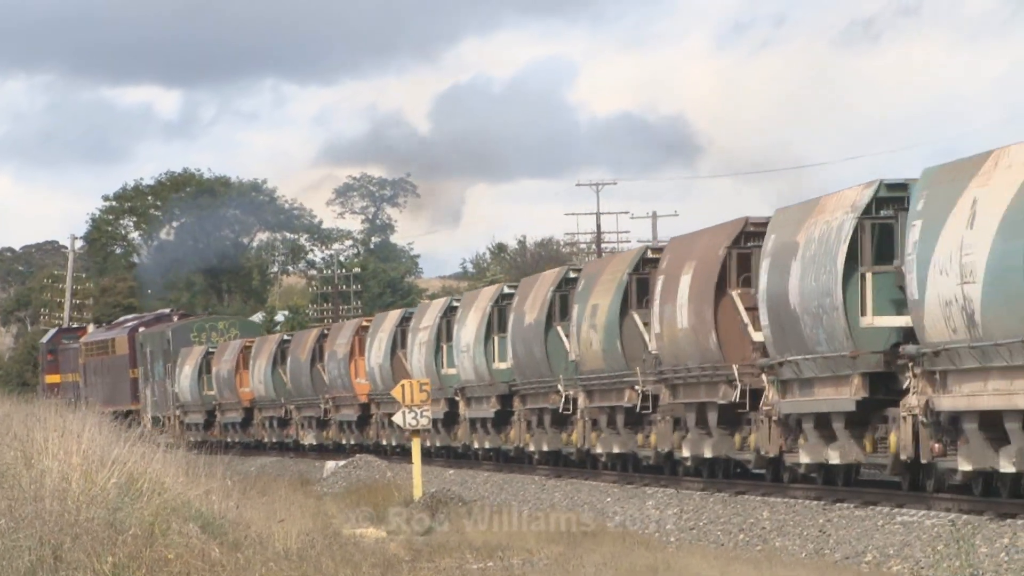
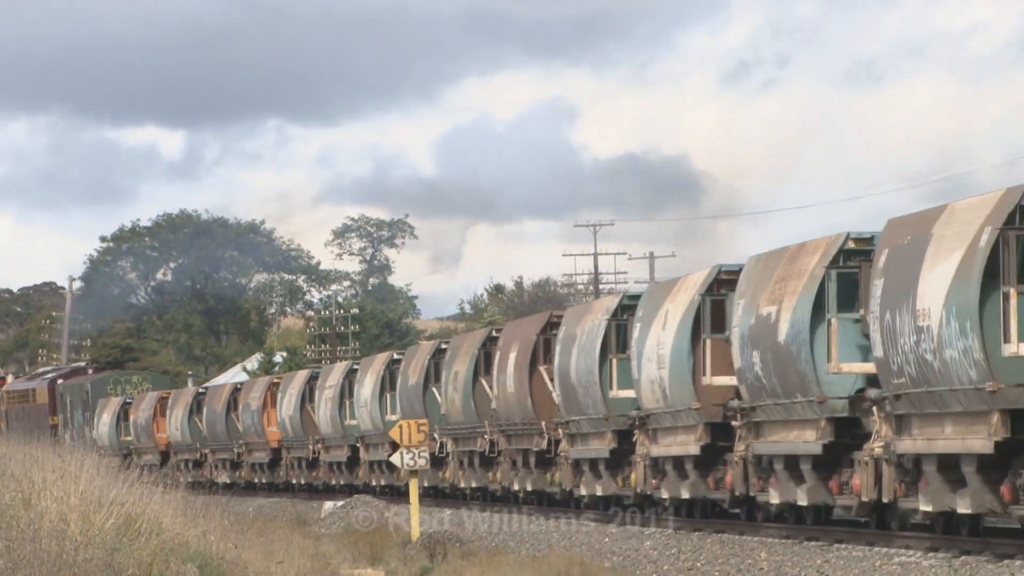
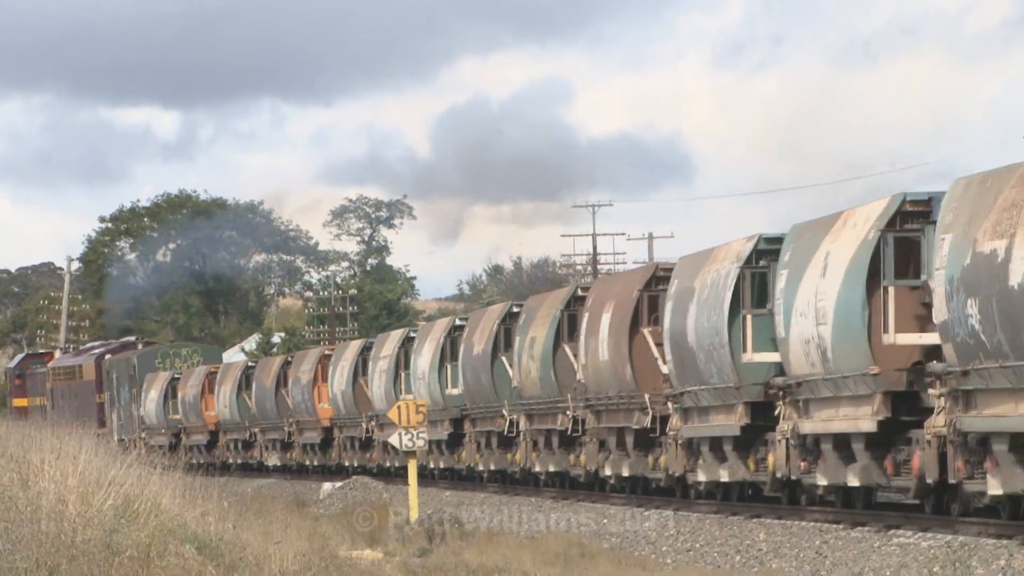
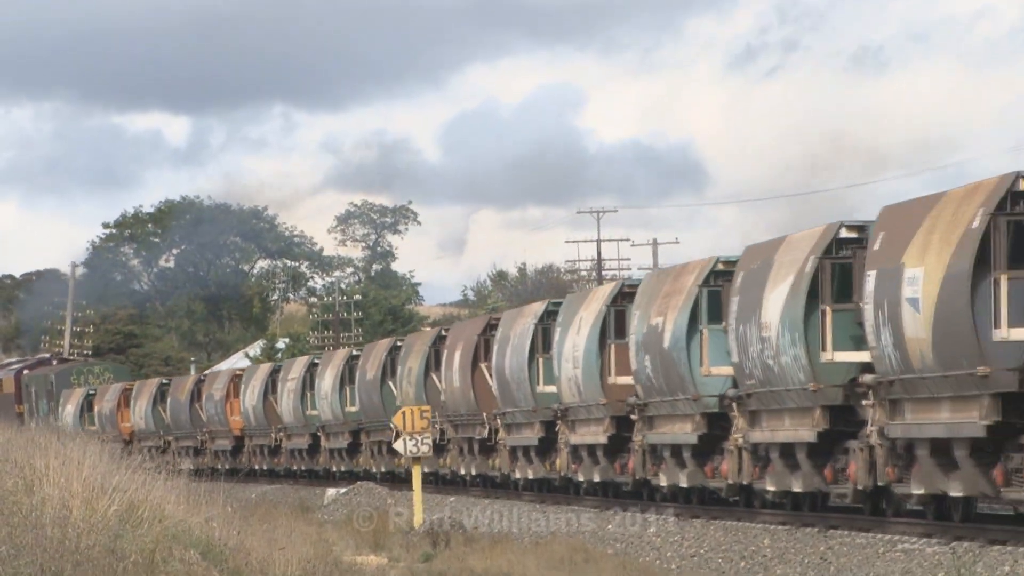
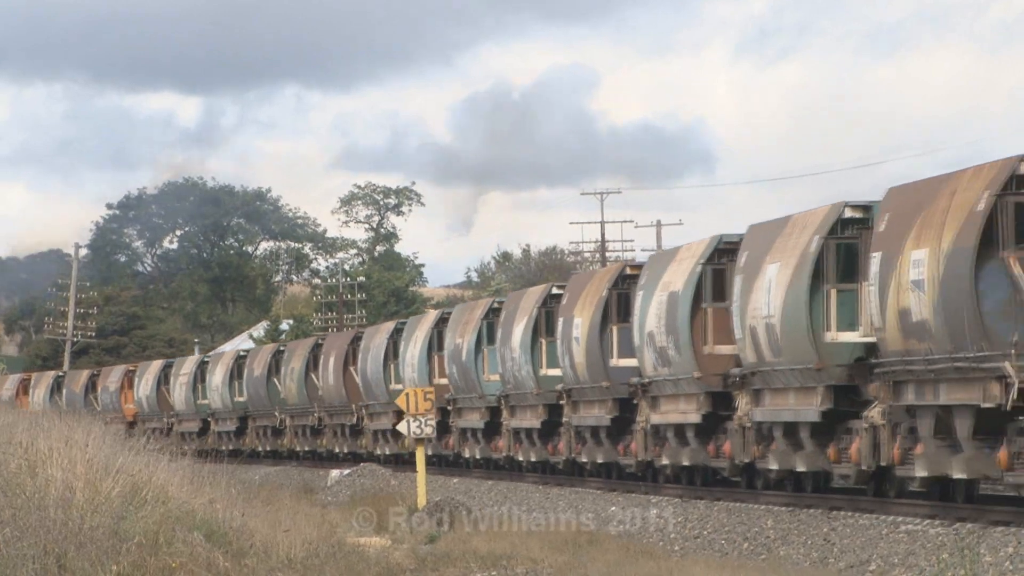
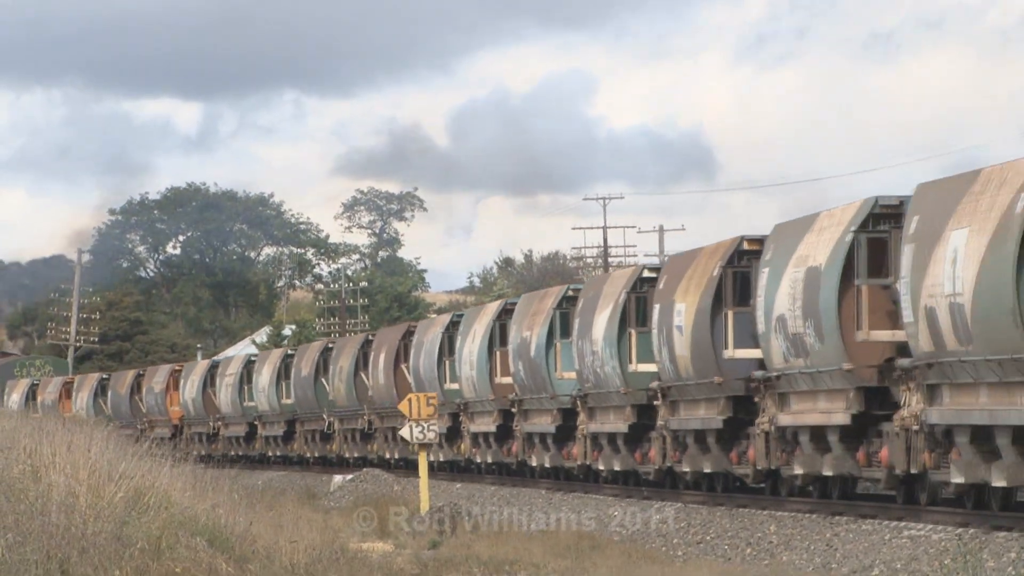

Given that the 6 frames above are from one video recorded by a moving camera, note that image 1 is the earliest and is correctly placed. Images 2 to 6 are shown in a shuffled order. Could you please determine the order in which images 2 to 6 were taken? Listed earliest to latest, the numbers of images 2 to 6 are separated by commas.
3, 2, 4, 6, 5
